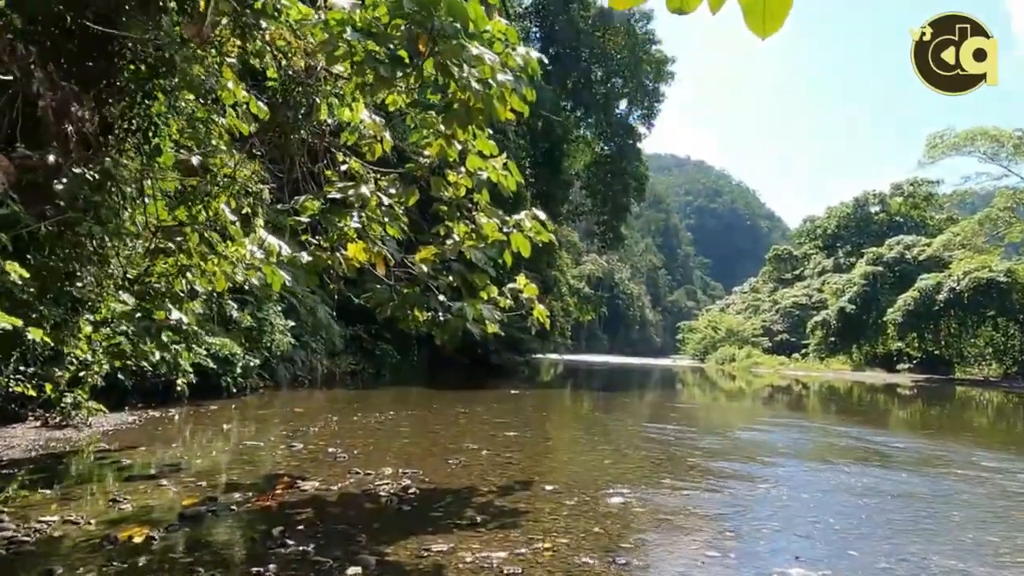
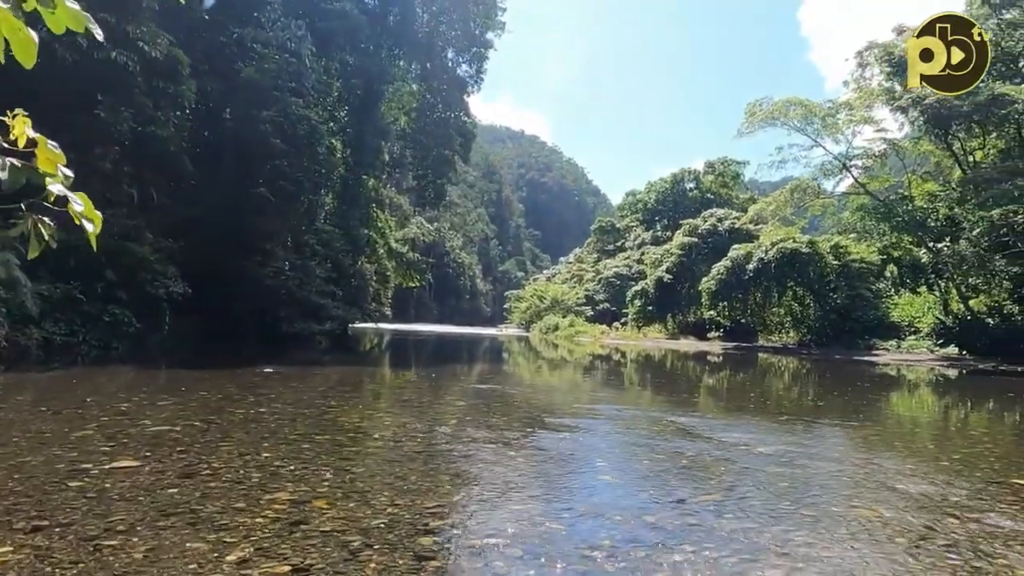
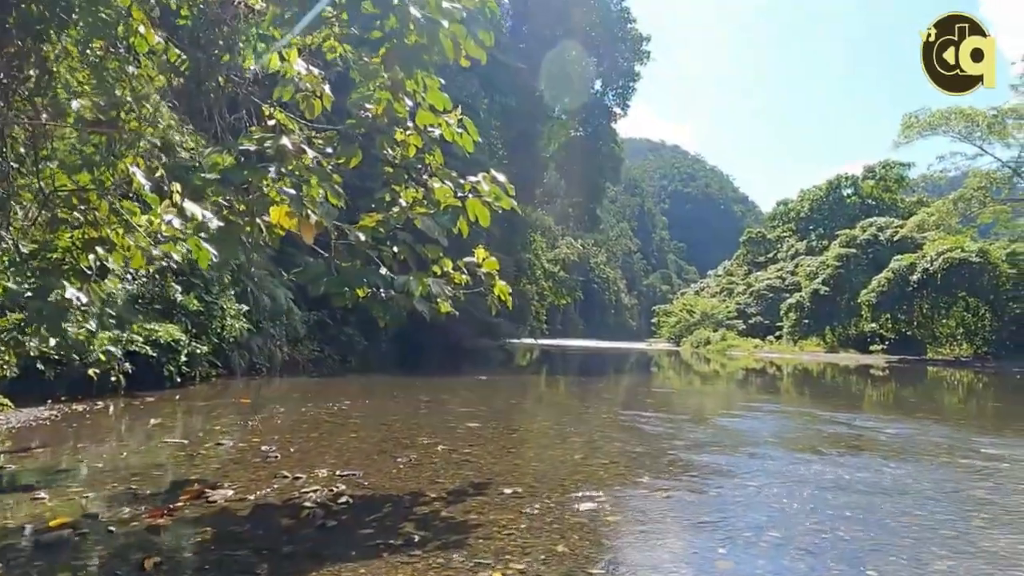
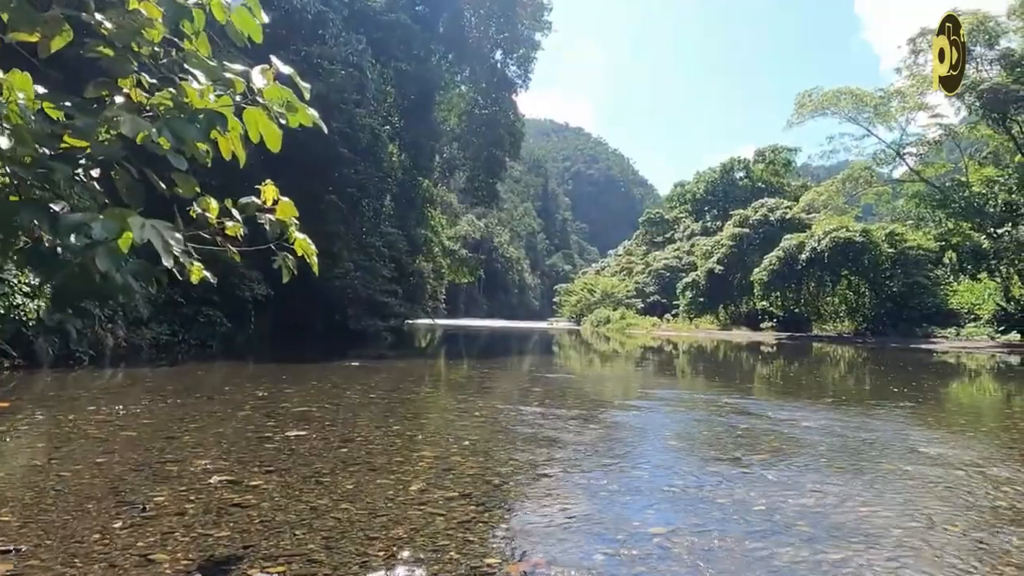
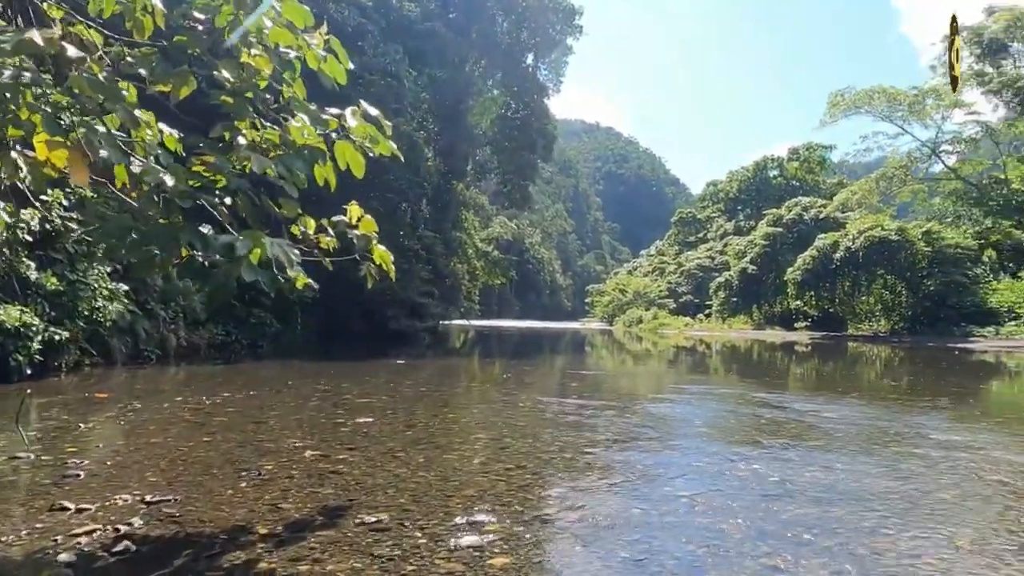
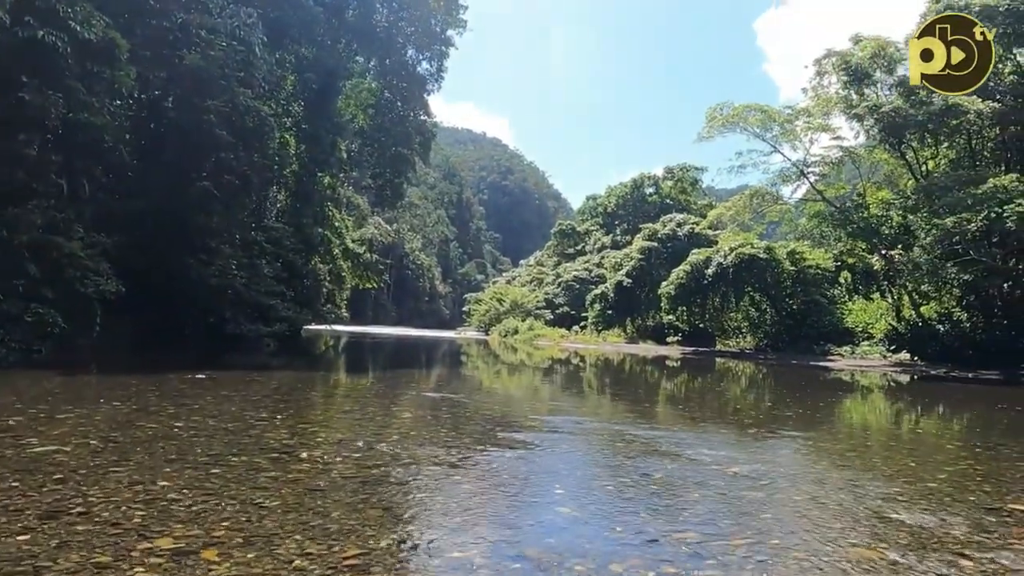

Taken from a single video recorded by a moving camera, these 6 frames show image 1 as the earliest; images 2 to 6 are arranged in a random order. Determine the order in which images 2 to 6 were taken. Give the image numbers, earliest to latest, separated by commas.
3, 5, 4, 2, 6
